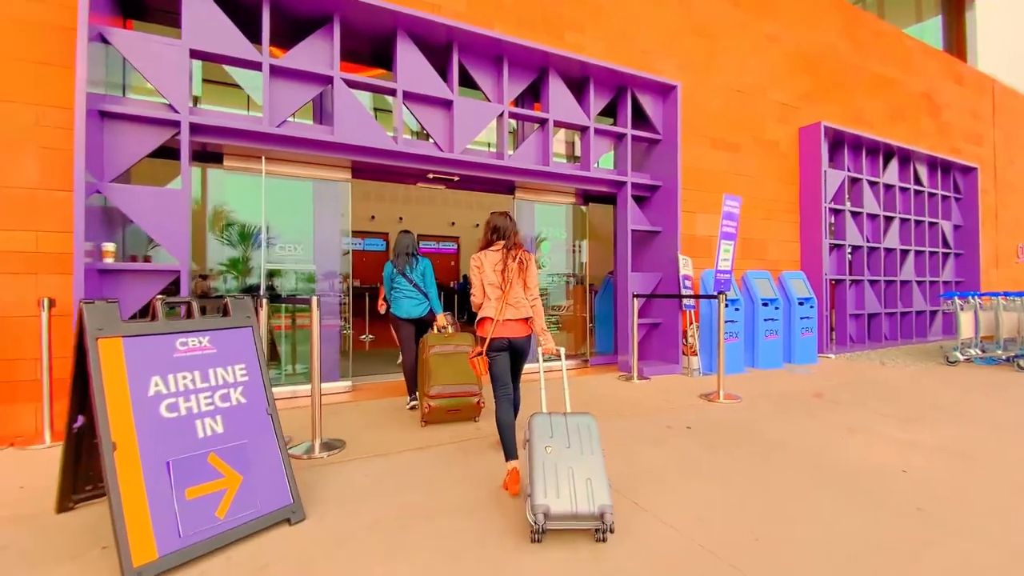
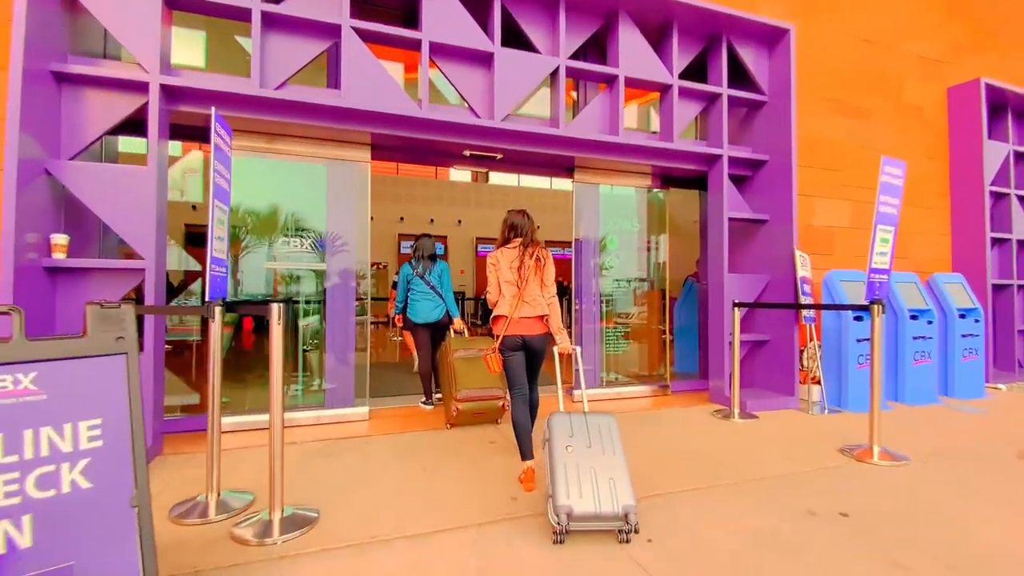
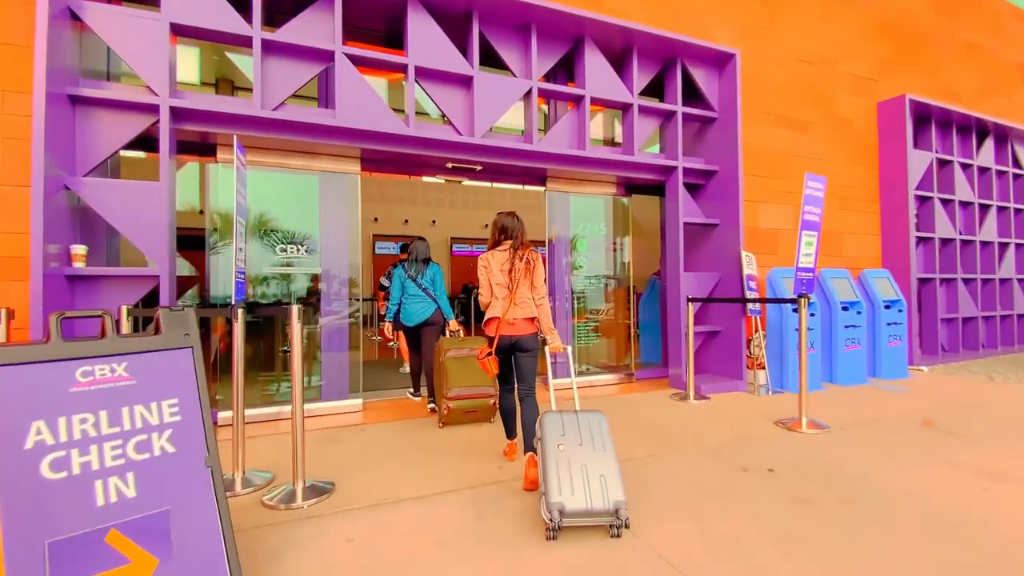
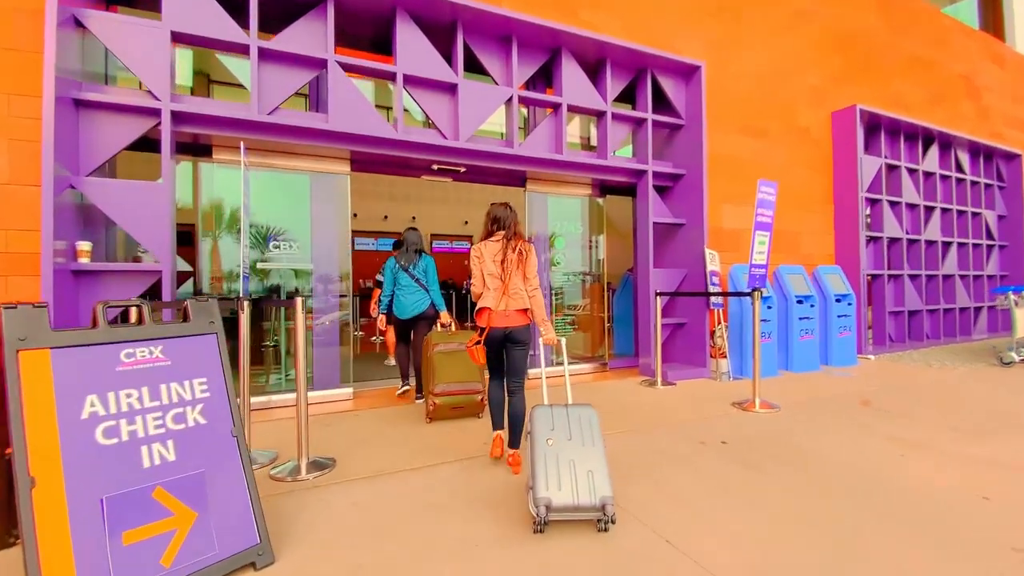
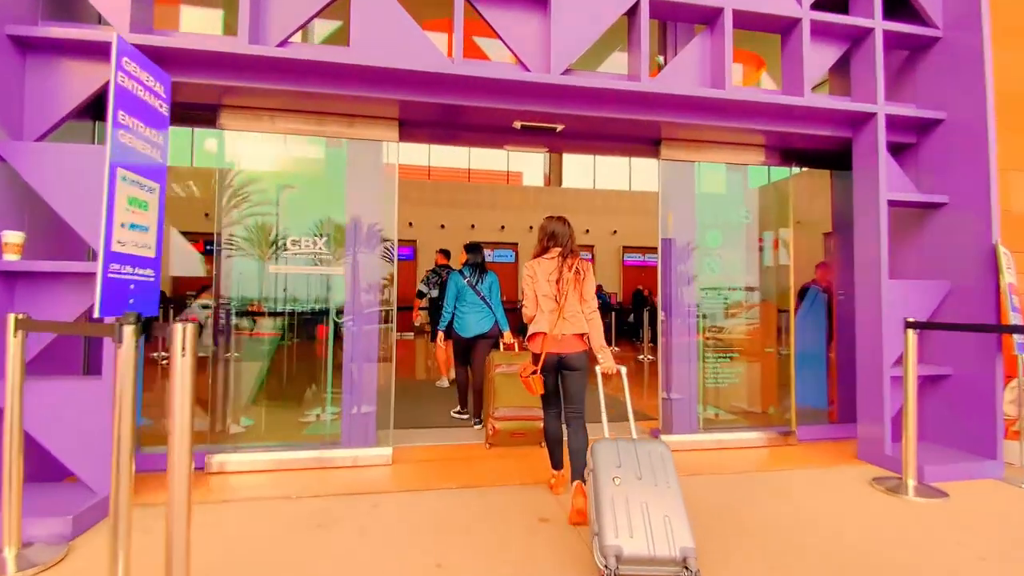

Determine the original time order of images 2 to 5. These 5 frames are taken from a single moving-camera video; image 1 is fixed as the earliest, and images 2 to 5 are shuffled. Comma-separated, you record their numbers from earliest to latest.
4, 3, 2, 5
